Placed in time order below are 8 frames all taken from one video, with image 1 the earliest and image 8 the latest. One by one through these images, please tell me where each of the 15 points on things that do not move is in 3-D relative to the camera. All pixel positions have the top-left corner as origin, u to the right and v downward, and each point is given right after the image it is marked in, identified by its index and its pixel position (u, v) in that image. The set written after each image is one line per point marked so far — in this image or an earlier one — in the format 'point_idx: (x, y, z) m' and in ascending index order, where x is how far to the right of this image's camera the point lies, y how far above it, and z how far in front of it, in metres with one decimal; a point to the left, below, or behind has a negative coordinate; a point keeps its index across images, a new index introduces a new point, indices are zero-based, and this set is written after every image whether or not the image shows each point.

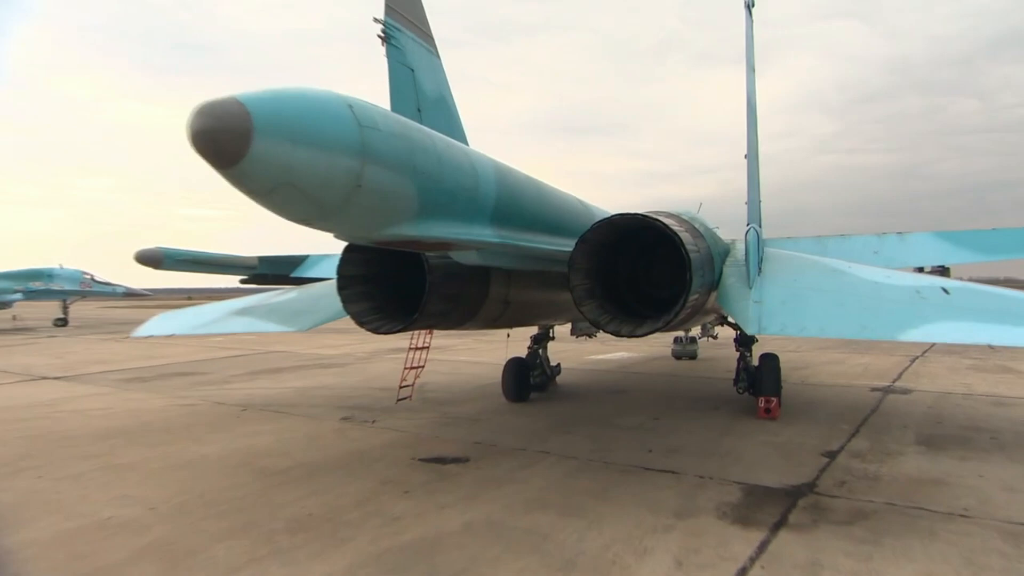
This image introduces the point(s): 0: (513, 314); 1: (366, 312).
0: (0.0, -0.2, +6.1) m
1: (-1.1, -0.2, +5.0) m
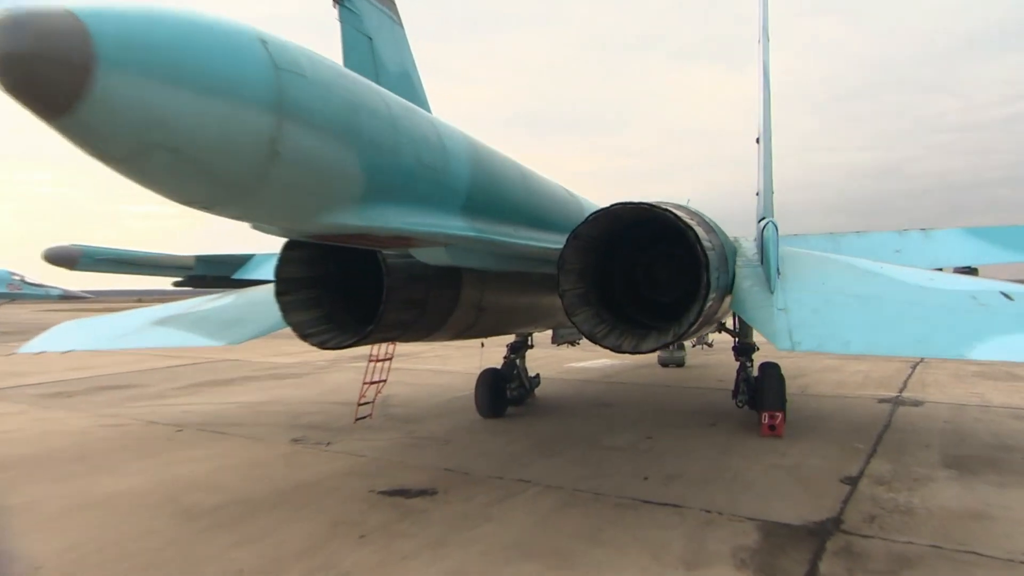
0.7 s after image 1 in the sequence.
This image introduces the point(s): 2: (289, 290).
0: (-0.2, -0.2, +5.3) m
1: (-1.2, -0.2, +4.2) m
2: (-1.4, 0.0, +4.2) m
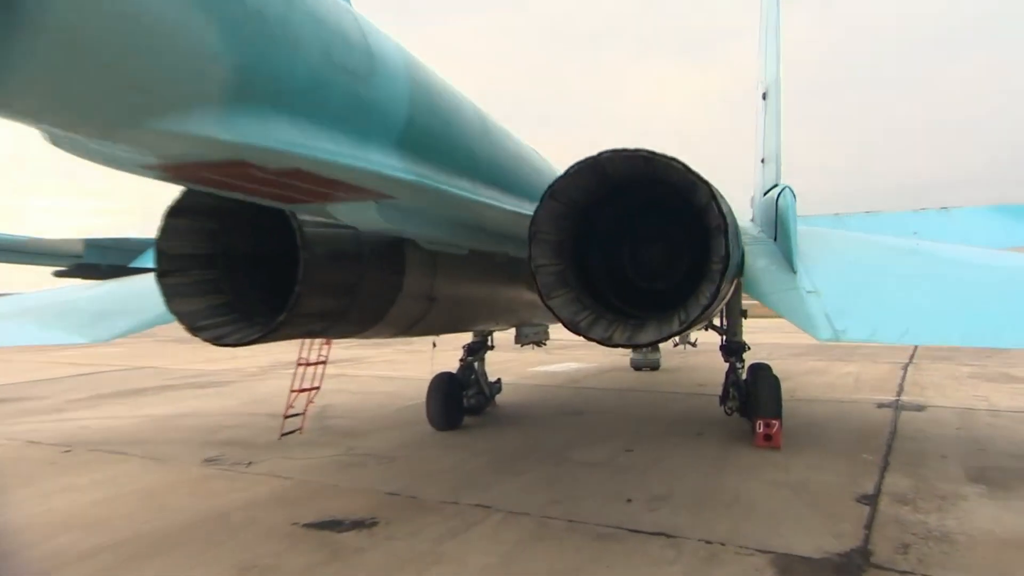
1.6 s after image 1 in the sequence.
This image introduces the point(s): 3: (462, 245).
0: (-0.5, -0.2, +4.5) m
1: (-1.5, -0.1, +3.2) m
2: (-1.6, +0.1, +3.2) m
3: (-0.4, +0.3, +4.0) m
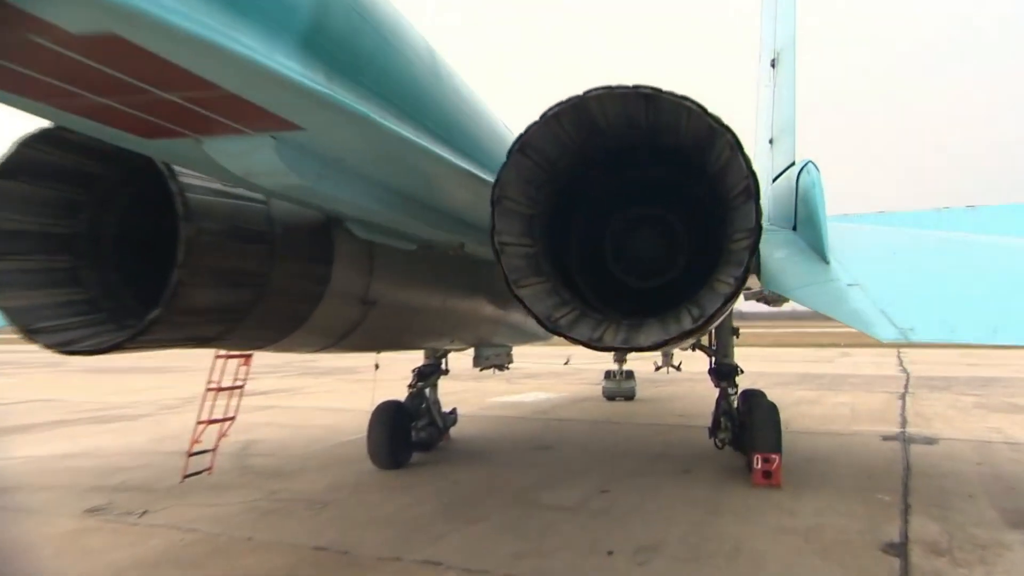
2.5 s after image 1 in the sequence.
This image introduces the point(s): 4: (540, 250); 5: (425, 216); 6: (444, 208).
0: (-0.8, -0.2, +3.7) m
1: (-1.6, -0.1, +2.4) m
2: (-1.8, +0.1, +2.4) m
3: (-0.6, +0.3, +3.2) m
4: (+0.1, +0.2, +3.0) m
5: (-0.4, +0.3, +3.0) m
6: (-0.4, +0.4, +3.2) m
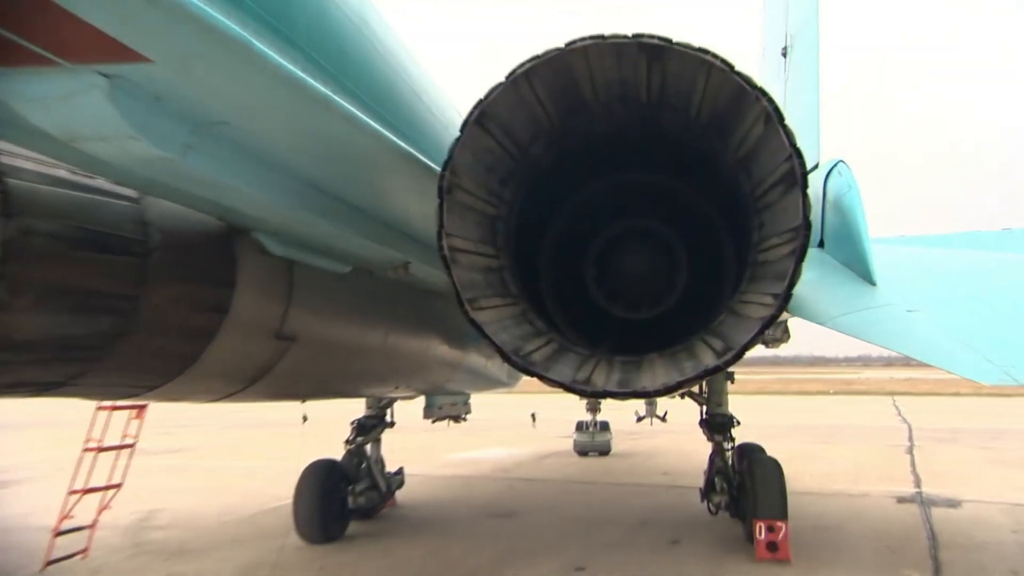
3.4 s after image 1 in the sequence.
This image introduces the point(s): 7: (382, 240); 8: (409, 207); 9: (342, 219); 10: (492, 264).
0: (-1.0, -0.3, +2.9) m
1: (-1.7, -0.1, +1.6) m
2: (-1.9, +0.1, +1.6) m
3: (-0.7, +0.2, +2.5) m
4: (-0.1, +0.1, +2.4) m
5: (-0.5, +0.2, +2.3) m
6: (-0.6, +0.3, +2.5) m
7: (-0.5, +0.2, +2.7) m
8: (-0.4, +0.3, +2.6) m
9: (-0.6, +0.2, +2.6) m
10: (-0.1, +0.1, +2.3) m
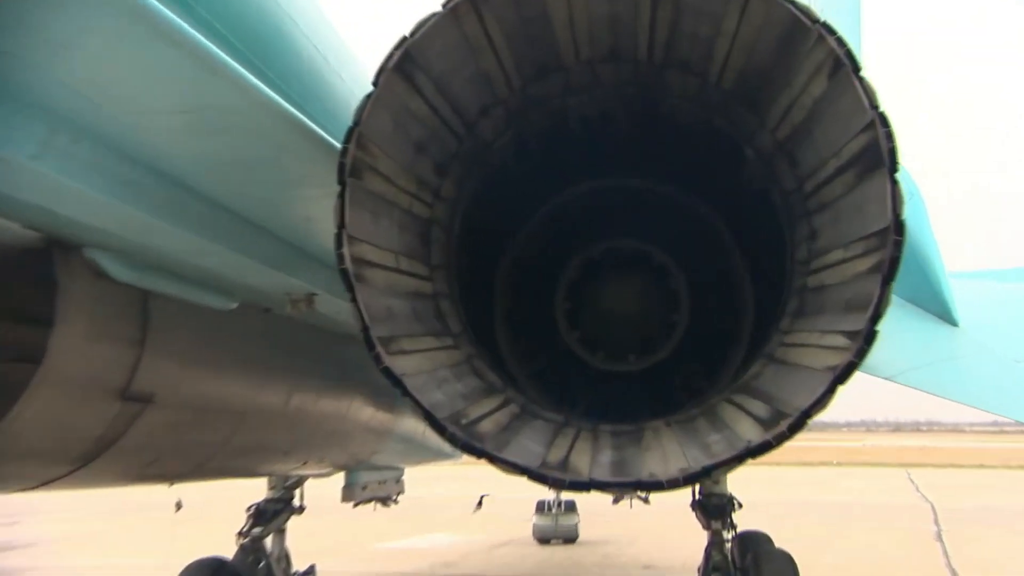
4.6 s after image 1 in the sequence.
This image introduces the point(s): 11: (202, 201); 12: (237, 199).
0: (-1.1, -0.4, +2.1) m
1: (-1.8, -0.1, +0.7) m
2: (-2.0, +0.1, +0.7) m
3: (-0.9, +0.1, +1.7) m
4: (-0.2, 0.0, +1.6) m
5: (-0.7, +0.2, +1.5) m
6: (-0.8, +0.2, +1.7) m
7: (-0.7, +0.1, +1.9) m
8: (-0.6, +0.2, +1.8) m
9: (-0.8, +0.1, +1.8) m
10: (-0.2, 0.0, +1.6) m
11: (-0.8, +0.2, +1.7) m
12: (-0.6, +0.2, +1.5) m
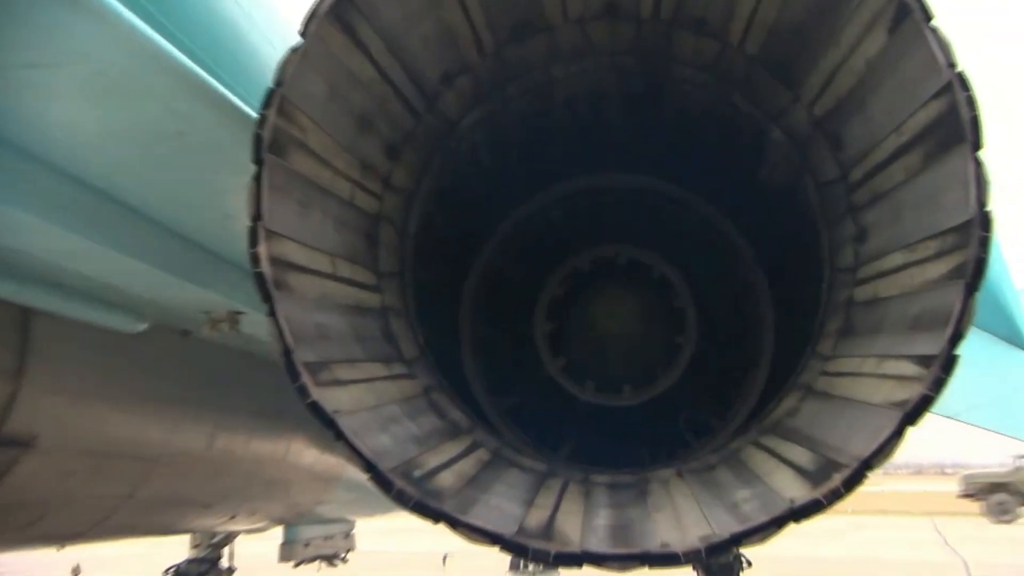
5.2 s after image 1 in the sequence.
0: (-1.2, -0.5, +1.6) m
1: (-1.8, -0.1, +0.3) m
2: (-2.0, +0.1, +0.3) m
3: (-0.9, +0.1, +1.4) m
4: (-0.3, 0.0, +1.3) m
5: (-0.7, +0.1, +1.1) m
6: (-0.8, +0.2, +1.4) m
7: (-0.7, 0.0, +1.5) m
8: (-0.6, +0.2, +1.5) m
9: (-0.9, +0.1, +1.4) m
10: (-0.3, 0.0, +1.2) m
11: (-0.9, +0.2, +1.4) m
12: (-0.6, +0.2, +1.1) m
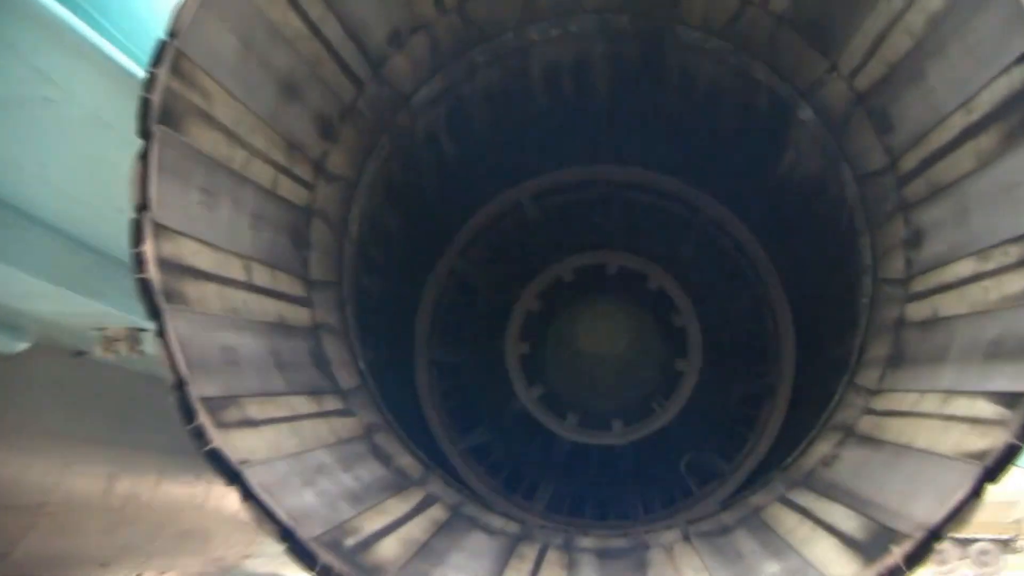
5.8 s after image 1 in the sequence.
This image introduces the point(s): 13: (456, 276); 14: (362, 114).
0: (-1.3, -0.5, +1.3) m
1: (-1.9, -0.1, -0.1) m
2: (-2.0, +0.1, 0.0) m
3: (-1.0, +0.1, +1.1) m
4: (-0.3, 0.0, +1.0) m
5: (-0.8, +0.1, +0.8) m
6: (-0.9, +0.2, +1.1) m
7: (-0.8, 0.0, +1.2) m
8: (-0.7, +0.2, +1.2) m
9: (-0.9, +0.1, +1.1) m
10: (-0.3, 0.0, +1.0) m
11: (-0.9, +0.2, +1.1) m
12: (-0.7, +0.2, +0.9) m
13: (-0.1, 0.0, +1.4) m
14: (-0.2, +0.3, +1.1) m
